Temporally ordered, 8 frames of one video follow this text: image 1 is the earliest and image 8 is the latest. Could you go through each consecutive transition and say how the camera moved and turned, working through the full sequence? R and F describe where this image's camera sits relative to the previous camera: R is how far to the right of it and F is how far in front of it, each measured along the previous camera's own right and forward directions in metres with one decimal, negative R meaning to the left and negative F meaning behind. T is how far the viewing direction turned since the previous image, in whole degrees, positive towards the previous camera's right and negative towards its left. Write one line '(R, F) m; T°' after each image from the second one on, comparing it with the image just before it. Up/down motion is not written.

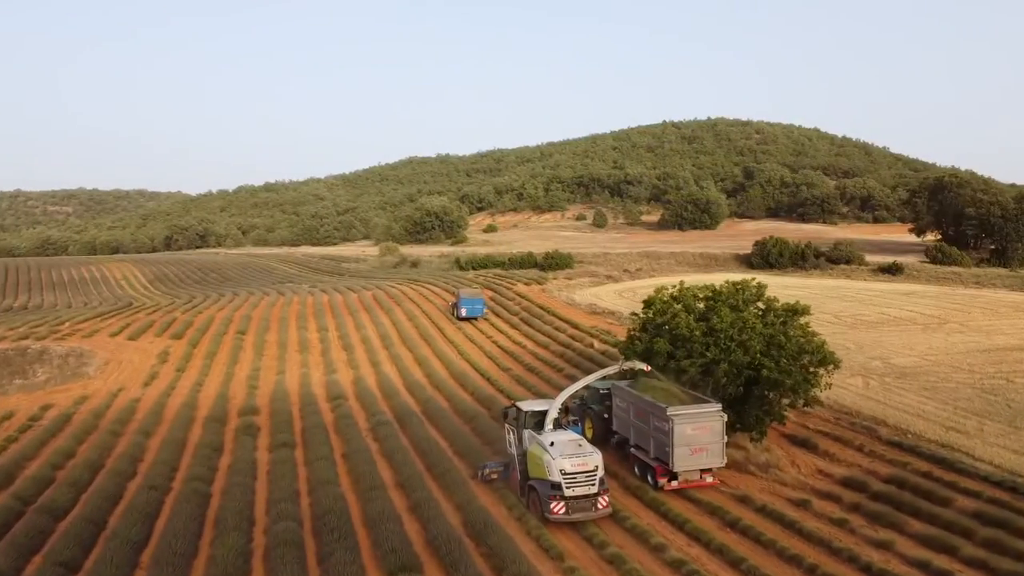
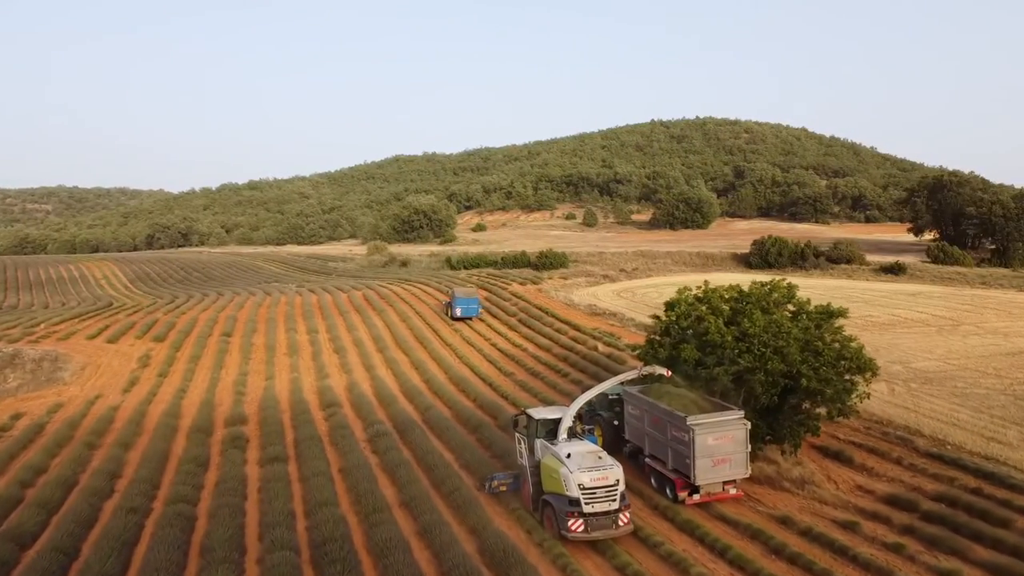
(-0.6, +1.2) m; +1°
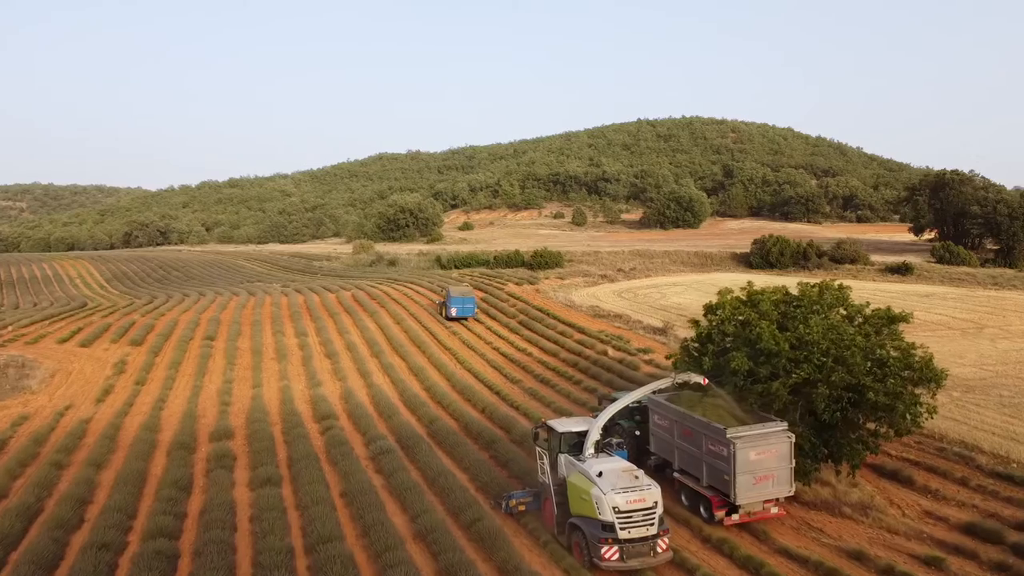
(-0.8, +1.6) m; +1°
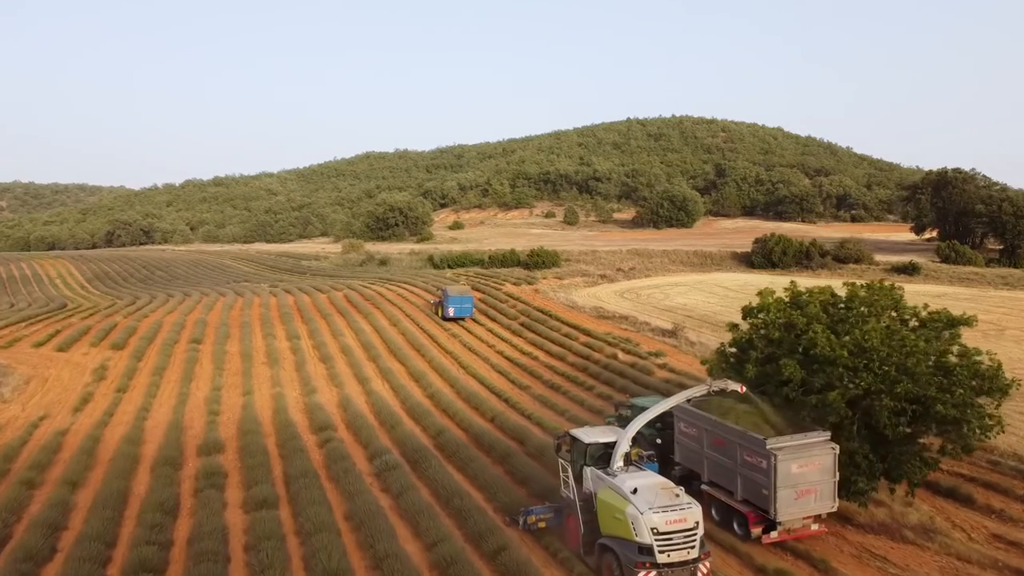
(-0.6, +1.2) m; +1°
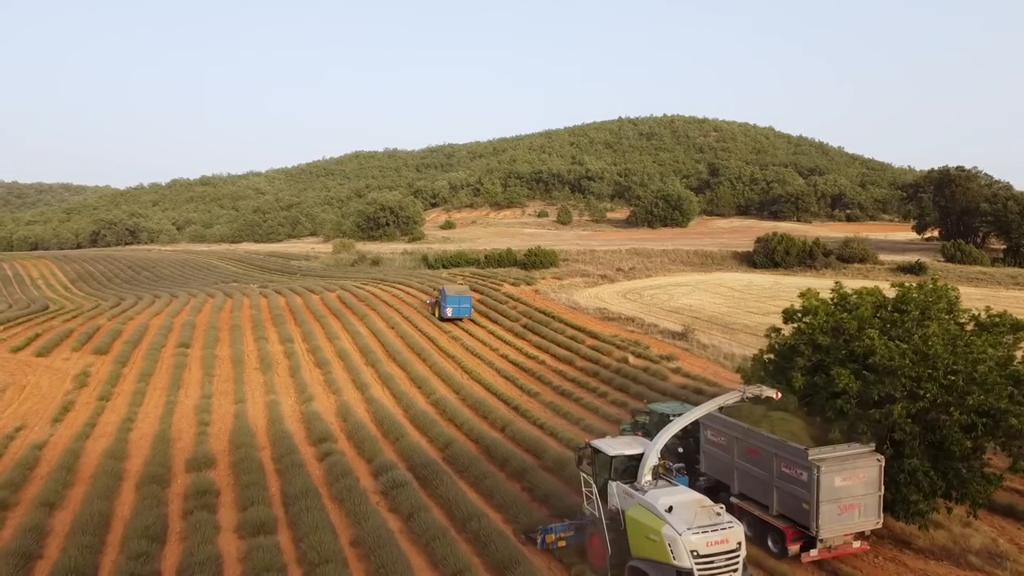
(-0.5, +1.1) m; +1°
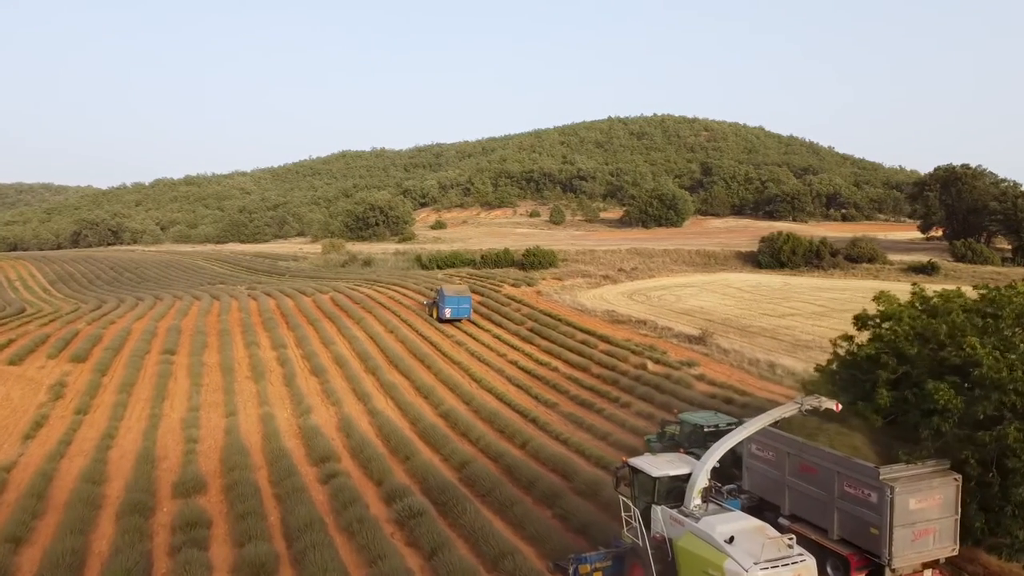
(-0.7, +1.4) m; +1°
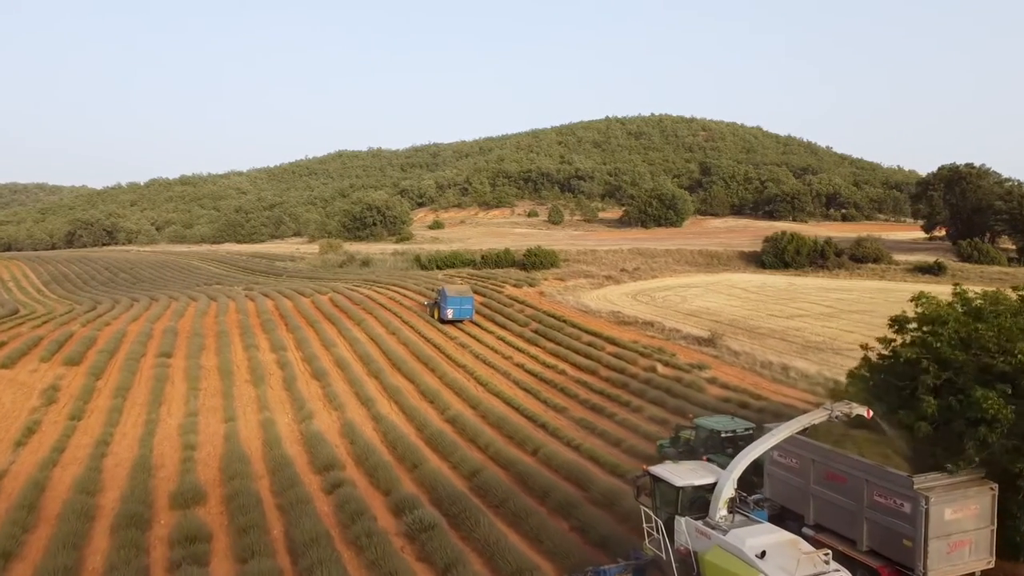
(-0.3, +0.5) m; 0°
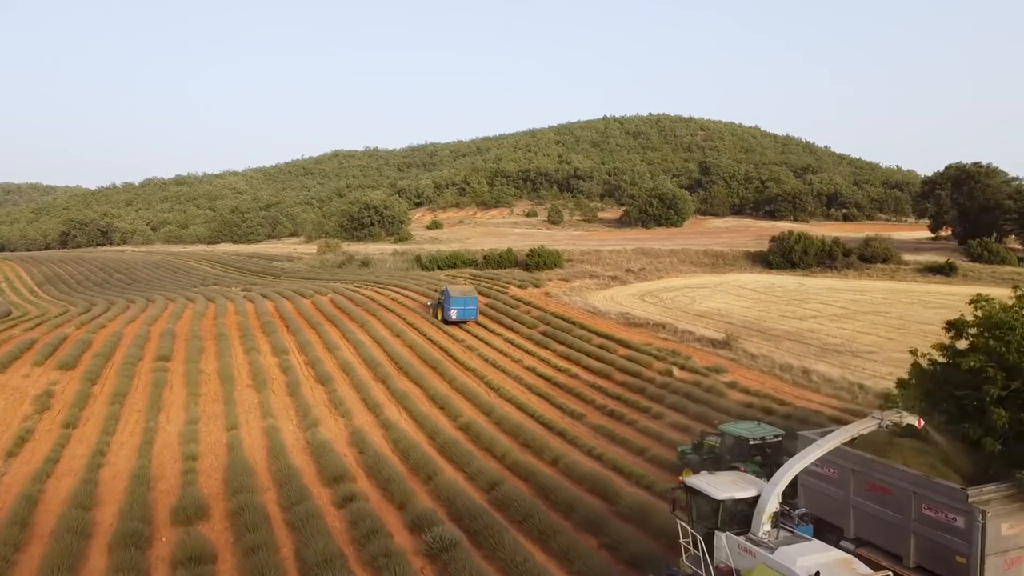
(-0.4, +0.7) m; 0°
